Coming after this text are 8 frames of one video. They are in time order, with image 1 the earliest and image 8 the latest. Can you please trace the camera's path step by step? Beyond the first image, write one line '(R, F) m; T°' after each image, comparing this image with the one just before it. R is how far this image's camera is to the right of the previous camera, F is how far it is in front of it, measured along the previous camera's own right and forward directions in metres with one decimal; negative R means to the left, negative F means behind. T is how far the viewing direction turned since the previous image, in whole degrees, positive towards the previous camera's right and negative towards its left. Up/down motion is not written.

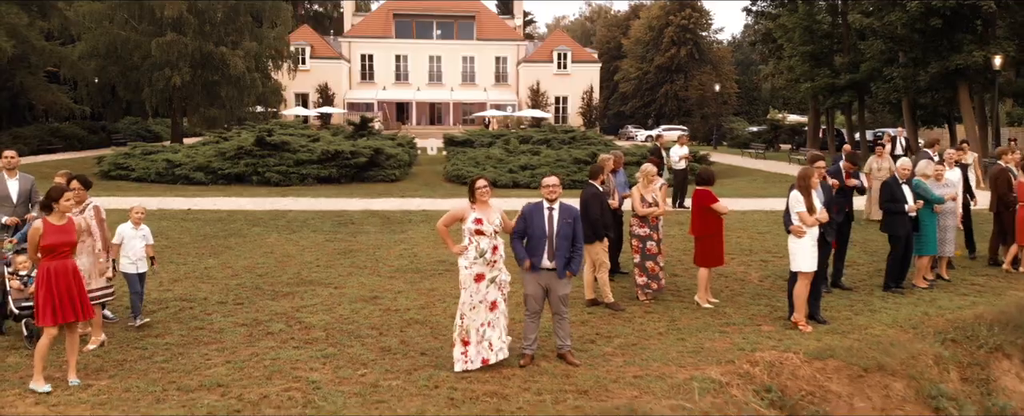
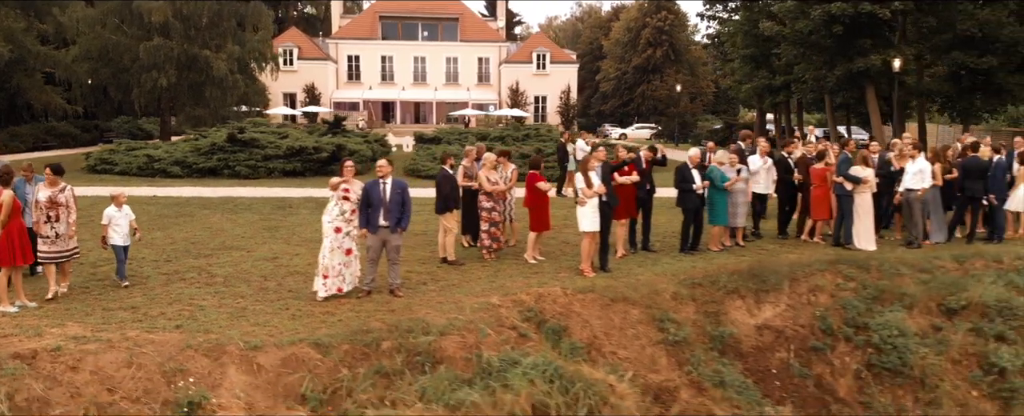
(+1.6, -2.1) m; 0°
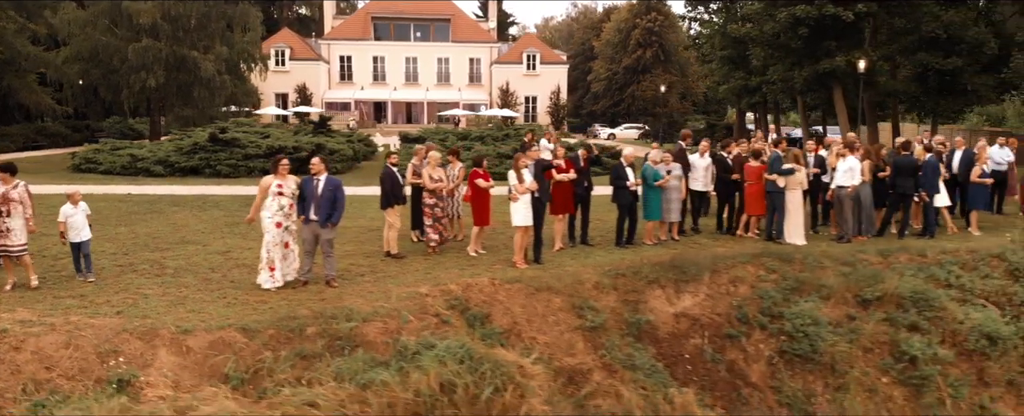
(+0.8, -0.5) m; 0°
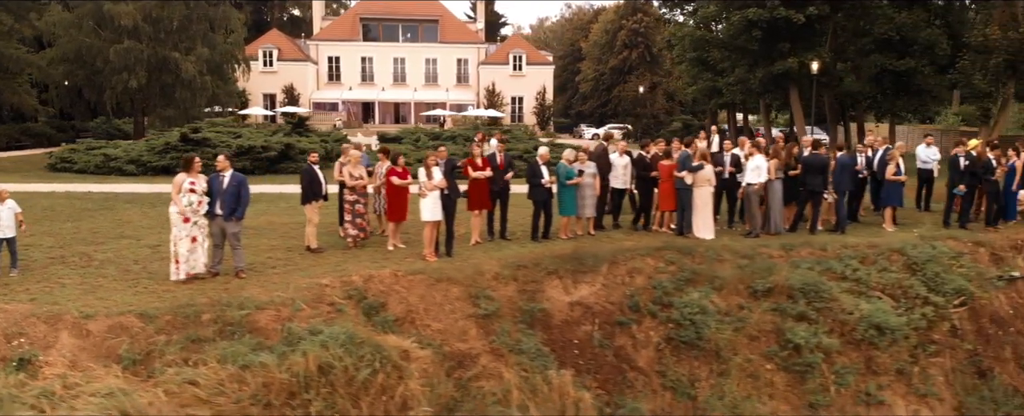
(+1.2, -0.6) m; 0°
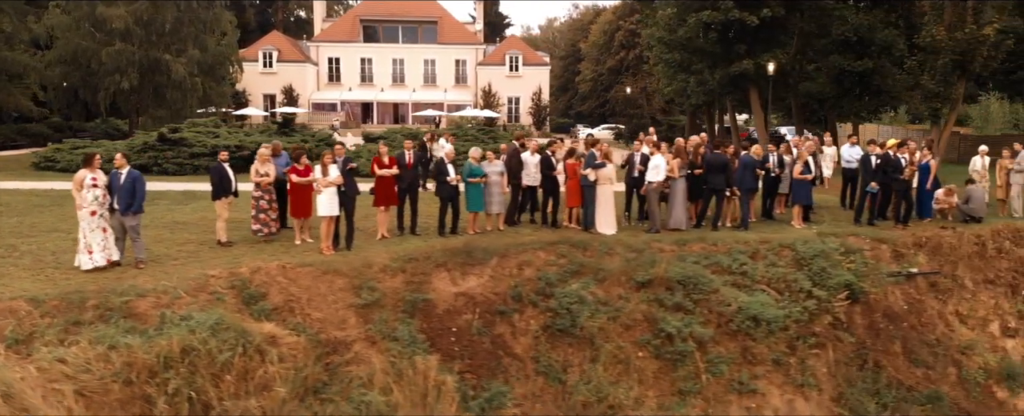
(+1.7, -0.5) m; -1°
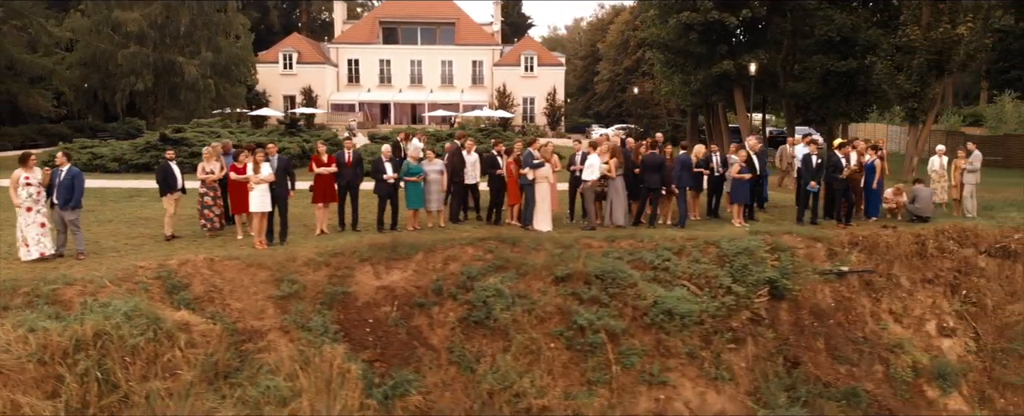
(+1.5, -0.4) m; -3°
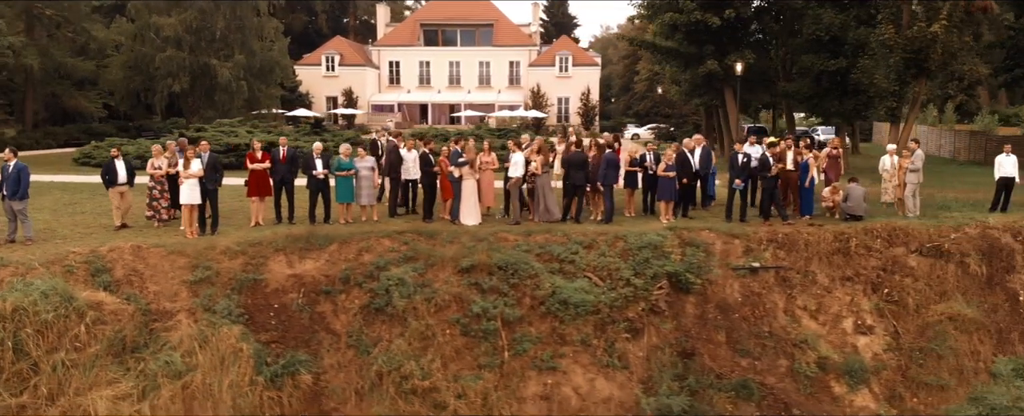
(+2.3, -0.5) m; -5°
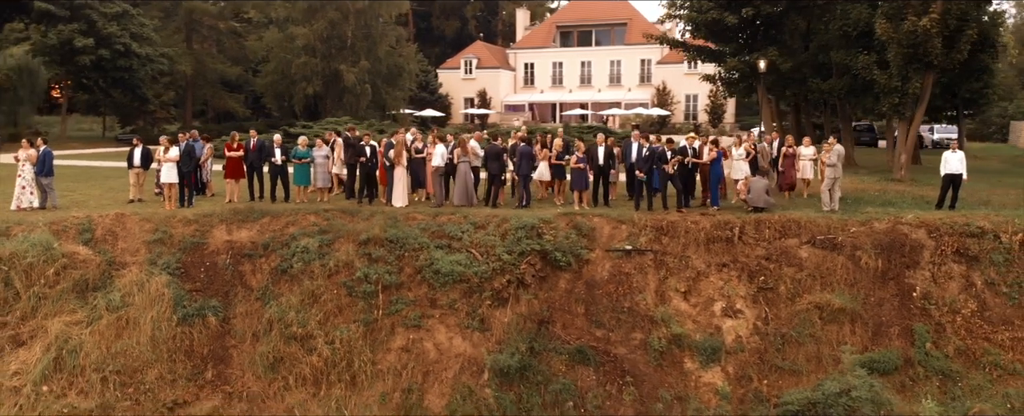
(+5.1, -1.2) m; -14°
